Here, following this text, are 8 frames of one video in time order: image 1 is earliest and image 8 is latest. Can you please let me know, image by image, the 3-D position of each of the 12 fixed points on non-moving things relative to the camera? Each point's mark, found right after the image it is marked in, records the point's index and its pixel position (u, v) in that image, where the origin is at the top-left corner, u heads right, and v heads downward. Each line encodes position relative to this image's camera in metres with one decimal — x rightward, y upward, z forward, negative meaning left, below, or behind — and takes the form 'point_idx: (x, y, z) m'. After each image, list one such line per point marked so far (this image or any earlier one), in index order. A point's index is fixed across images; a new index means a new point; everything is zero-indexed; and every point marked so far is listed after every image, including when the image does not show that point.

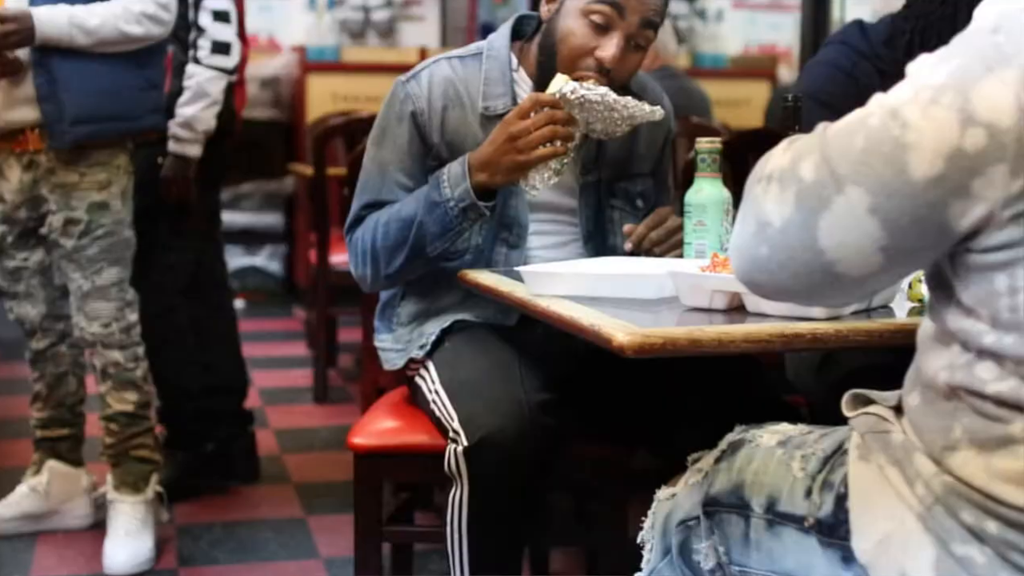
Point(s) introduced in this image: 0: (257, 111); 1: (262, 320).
0: (-1.1, +0.7, +4.9) m
1: (-1.0, -0.1, +4.9) m
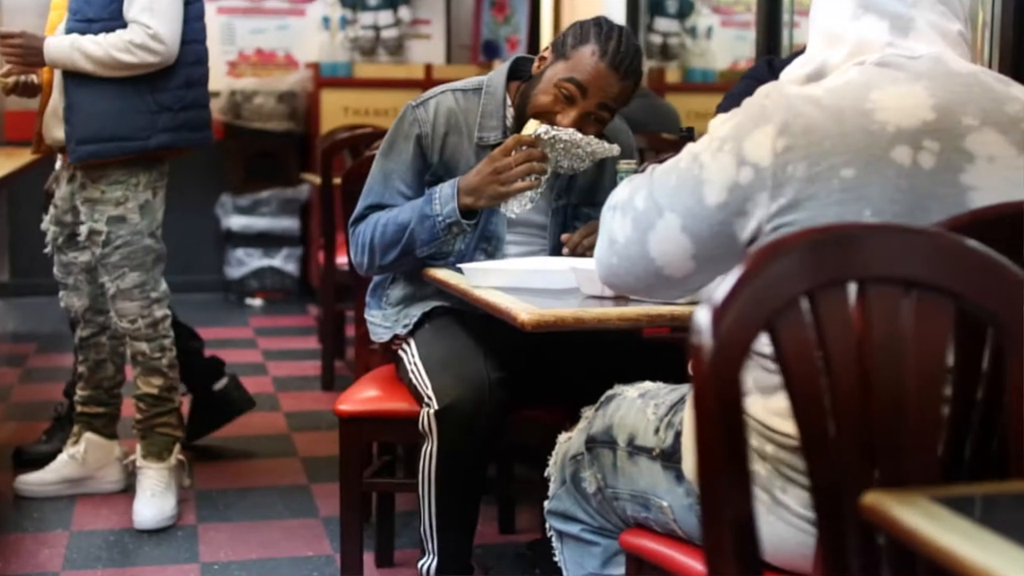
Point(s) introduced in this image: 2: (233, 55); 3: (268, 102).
0: (-1.1, +0.7, +5.3) m
1: (-1.0, -0.1, +5.2) m
2: (-1.3, +1.1, +5.6) m
3: (-1.1, +0.8, +5.3) m
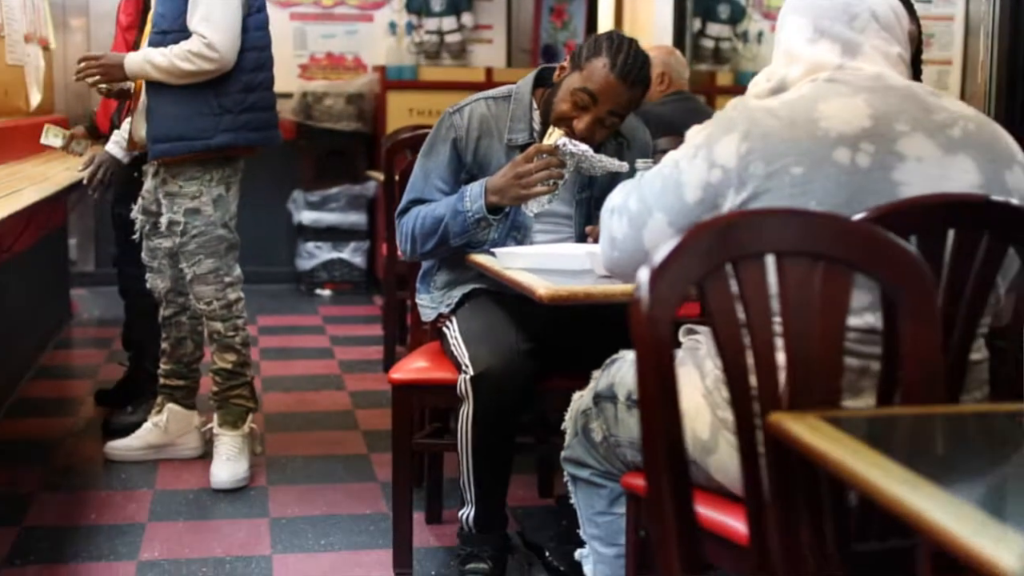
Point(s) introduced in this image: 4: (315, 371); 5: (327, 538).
0: (-0.8, +0.8, +5.6) m
1: (-0.8, -0.1, +5.6) m
2: (-1.0, +1.1, +5.9) m
3: (-0.8, +0.9, +5.6) m
4: (-0.7, -0.3, +4.4) m
5: (-0.4, -0.6, +2.8) m
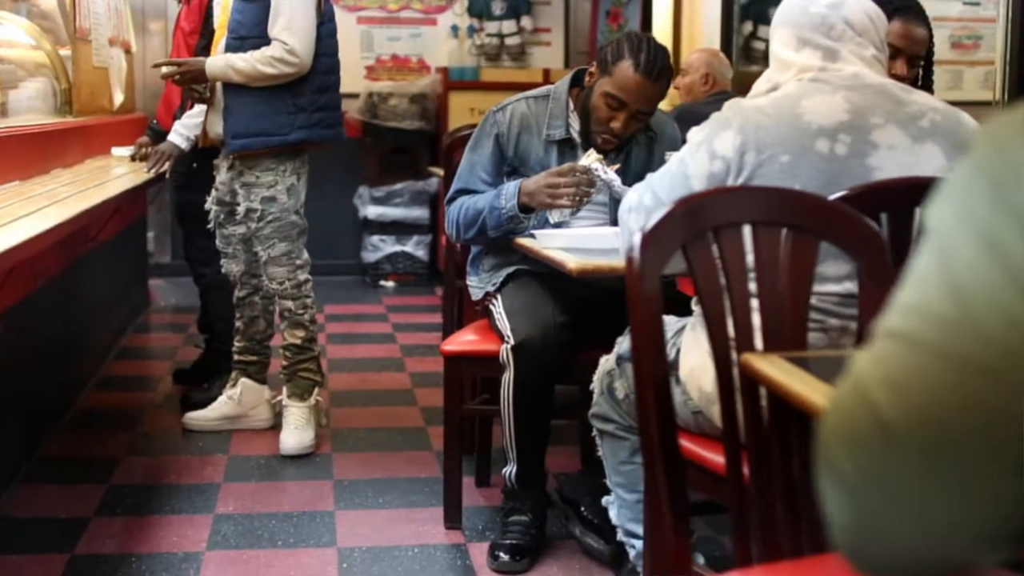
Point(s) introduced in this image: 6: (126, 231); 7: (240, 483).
0: (-0.5, +0.8, +5.9) m
1: (-0.5, 0.0, +5.9) m
2: (-0.7, +1.2, +6.2) m
3: (-0.5, +0.9, +5.9) m
4: (-0.5, -0.3, +4.7) m
5: (-0.3, -0.5, +3.0) m
6: (-1.7, +0.2, +5.3) m
7: (-0.7, -0.5, +3.2) m
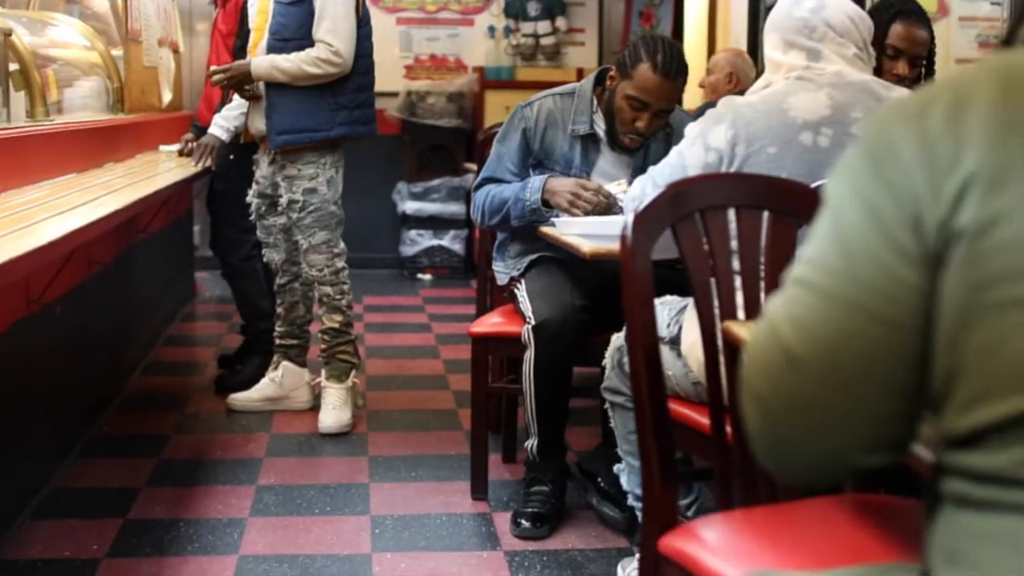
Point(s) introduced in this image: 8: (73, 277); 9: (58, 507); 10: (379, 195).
0: (-0.4, +0.9, +6.1) m
1: (-0.3, 0.0, +6.0) m
2: (-0.6, +1.2, +6.4) m
3: (-0.4, +1.0, +6.1) m
4: (-0.4, -0.2, +4.9) m
5: (-0.3, -0.5, +3.2) m
6: (-1.6, +0.3, +5.5) m
7: (-0.7, -0.5, +3.4) m
8: (-1.3, 0.0, +3.5) m
9: (-1.1, -0.5, +3.0) m
10: (-0.7, +0.5, +6.4) m
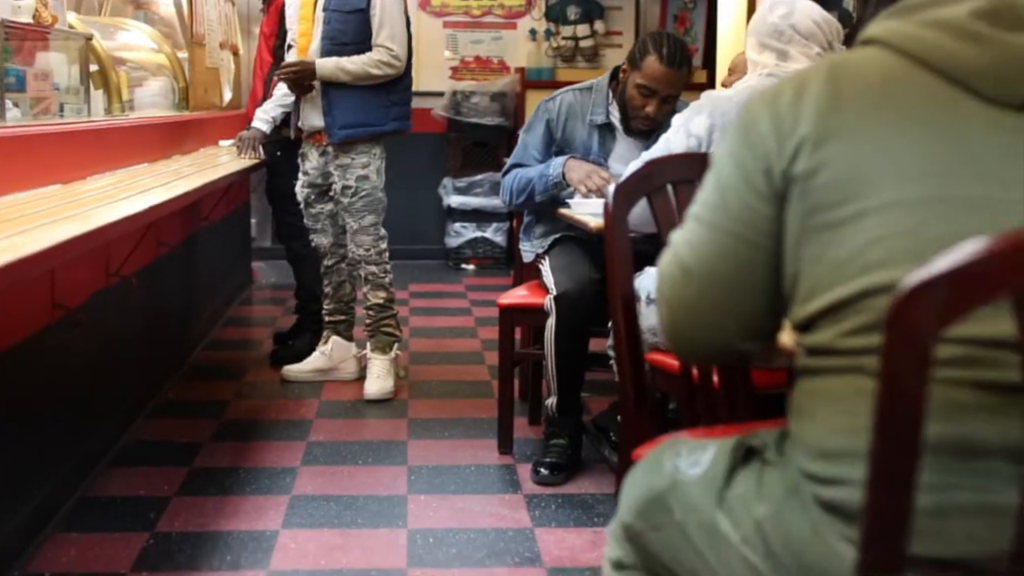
0: (-0.1, +0.9, +6.5) m
1: (-0.1, +0.1, +6.4) m
2: (-0.3, +1.3, +6.8) m
3: (-0.2, +1.0, +6.4) m
4: (-0.3, -0.2, +5.2) m
5: (-0.2, -0.4, +3.6) m
6: (-1.4, +0.4, +5.9) m
7: (-0.6, -0.4, +3.8) m
8: (-1.2, +0.1, +3.9) m
9: (-1.1, -0.5, +3.3) m
10: (-0.5, +0.6, +6.8) m
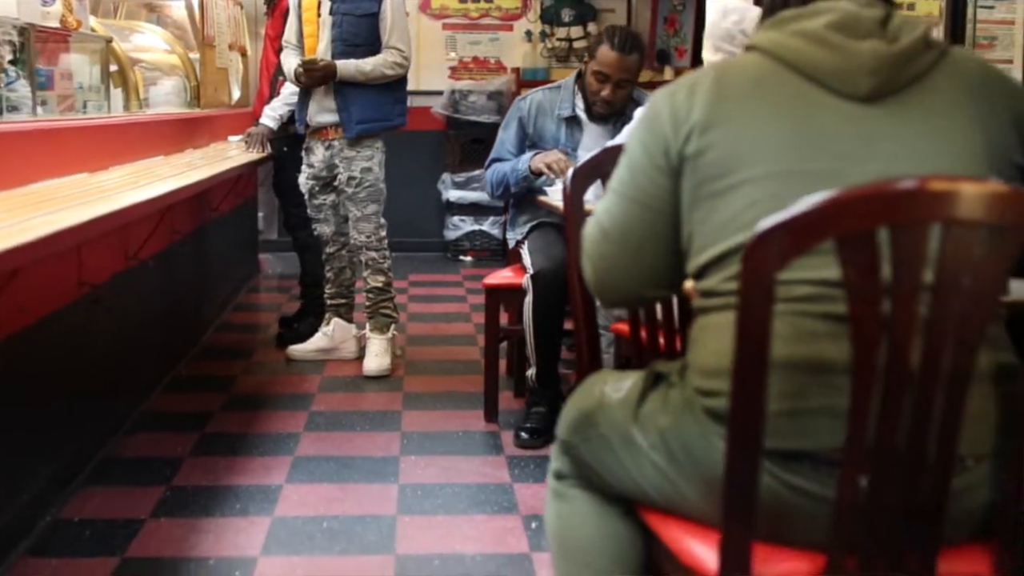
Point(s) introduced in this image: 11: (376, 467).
0: (-0.2, +1.0, +6.8) m
1: (-0.2, +0.1, +6.7) m
2: (-0.3, +1.4, +7.1) m
3: (-0.2, +1.1, +6.7) m
4: (-0.3, -0.1, +5.5) m
5: (-0.2, -0.4, +3.9) m
6: (-1.4, +0.4, +6.2) m
7: (-0.6, -0.4, +4.1) m
8: (-1.2, +0.2, +4.2) m
9: (-1.1, -0.4, +3.7) m
10: (-0.5, +0.6, +7.1) m
11: (-0.4, -0.5, +3.2) m
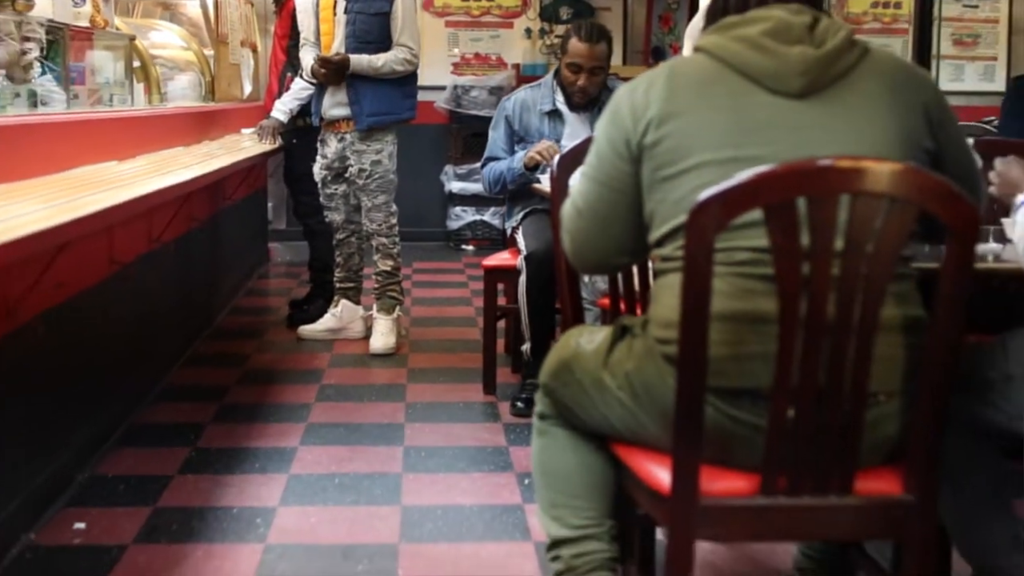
0: (-0.2, +1.1, +7.0) m
1: (-0.2, +0.2, +7.0) m
2: (-0.3, +1.4, +7.3) m
3: (-0.2, +1.2, +7.0) m
4: (-0.3, 0.0, +5.8) m
5: (-0.2, -0.3, +4.1) m
6: (-1.4, +0.5, +6.5) m
7: (-0.6, -0.3, +4.3) m
8: (-1.2, +0.2, +4.4) m
9: (-1.1, -0.4, +3.9) m
10: (-0.5, +0.7, +7.3) m
11: (-0.4, -0.4, +3.5) m
